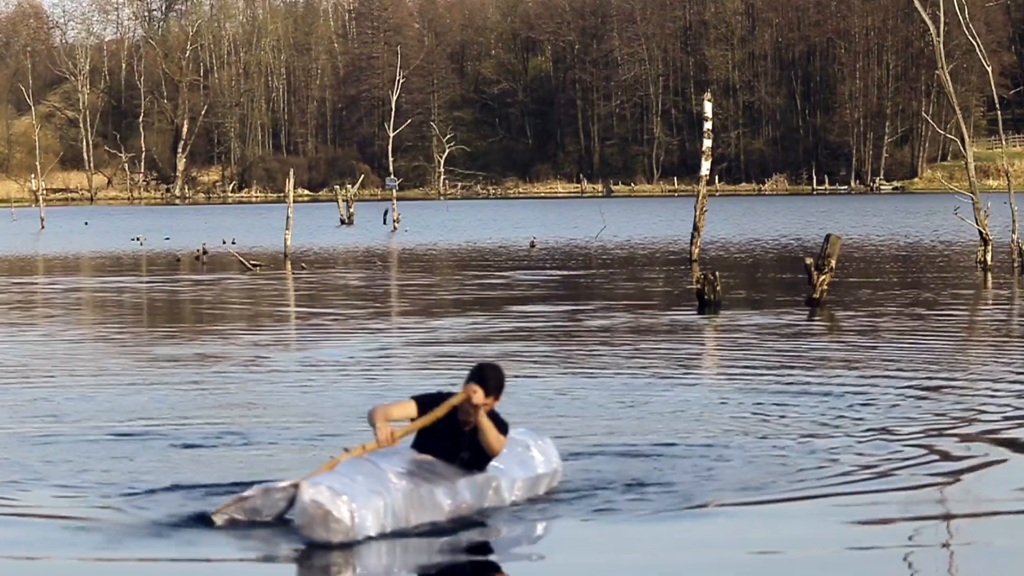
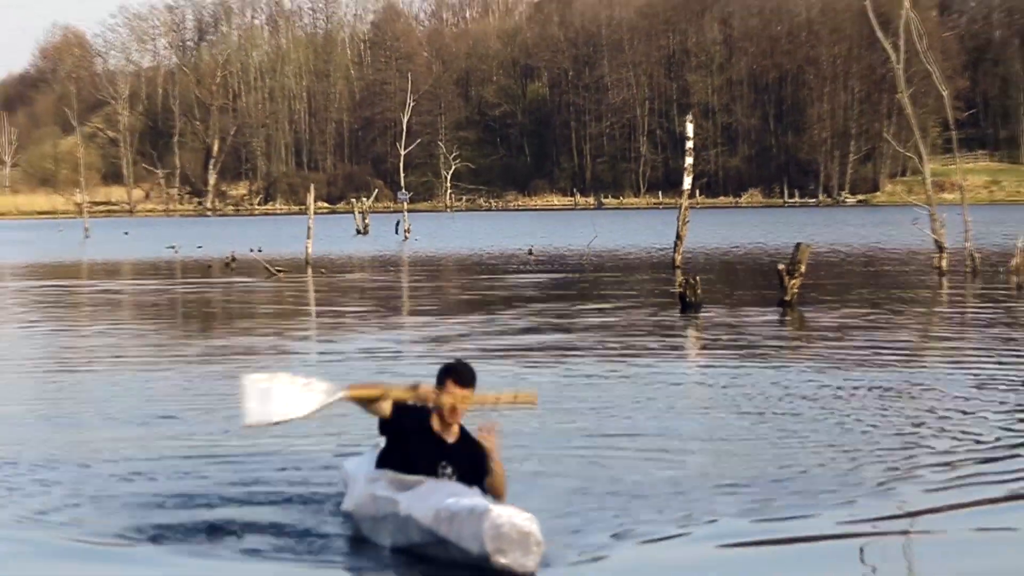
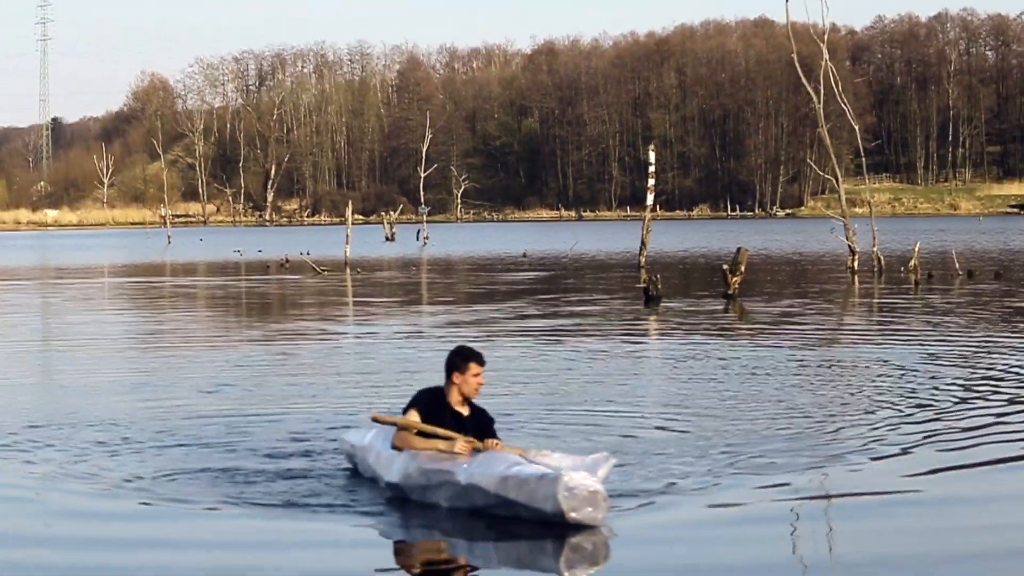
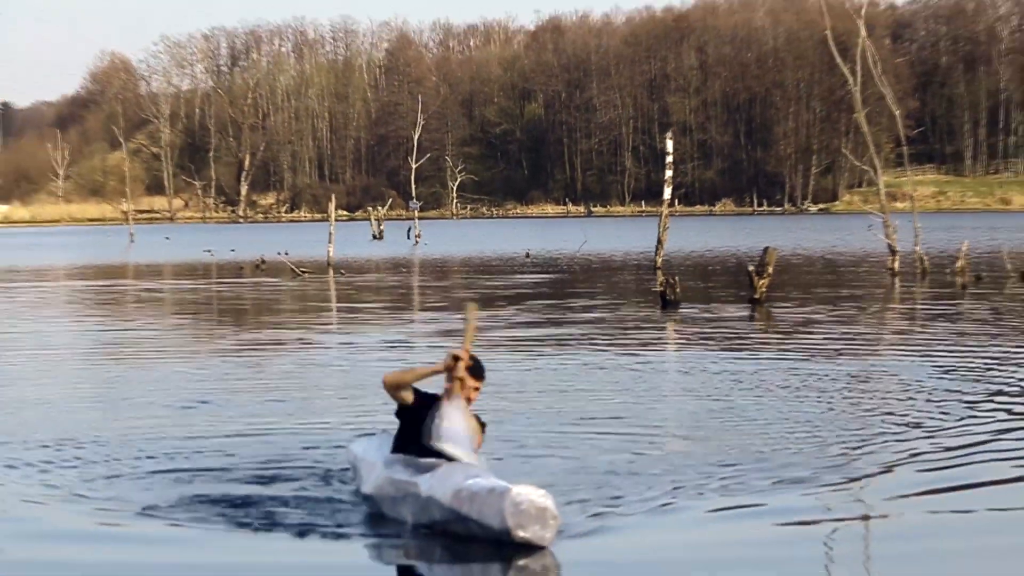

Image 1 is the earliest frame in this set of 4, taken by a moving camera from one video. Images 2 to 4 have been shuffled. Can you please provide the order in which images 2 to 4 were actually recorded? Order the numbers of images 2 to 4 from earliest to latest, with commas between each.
2, 4, 3
